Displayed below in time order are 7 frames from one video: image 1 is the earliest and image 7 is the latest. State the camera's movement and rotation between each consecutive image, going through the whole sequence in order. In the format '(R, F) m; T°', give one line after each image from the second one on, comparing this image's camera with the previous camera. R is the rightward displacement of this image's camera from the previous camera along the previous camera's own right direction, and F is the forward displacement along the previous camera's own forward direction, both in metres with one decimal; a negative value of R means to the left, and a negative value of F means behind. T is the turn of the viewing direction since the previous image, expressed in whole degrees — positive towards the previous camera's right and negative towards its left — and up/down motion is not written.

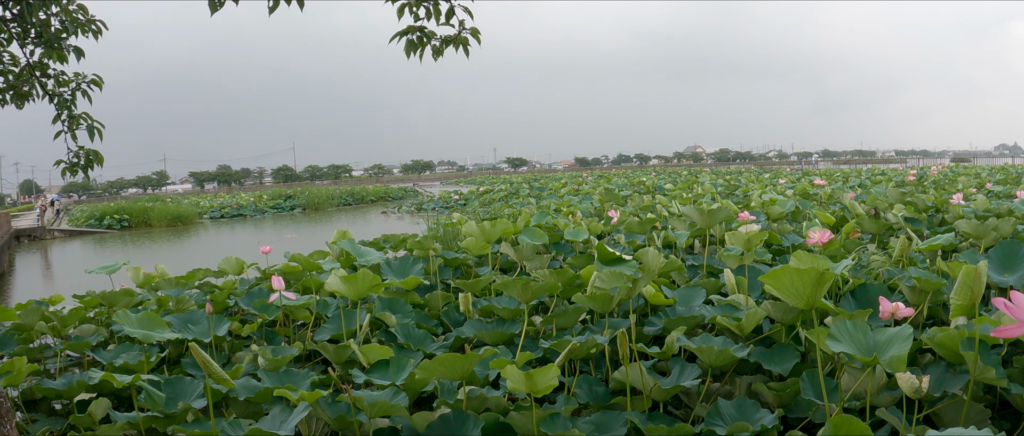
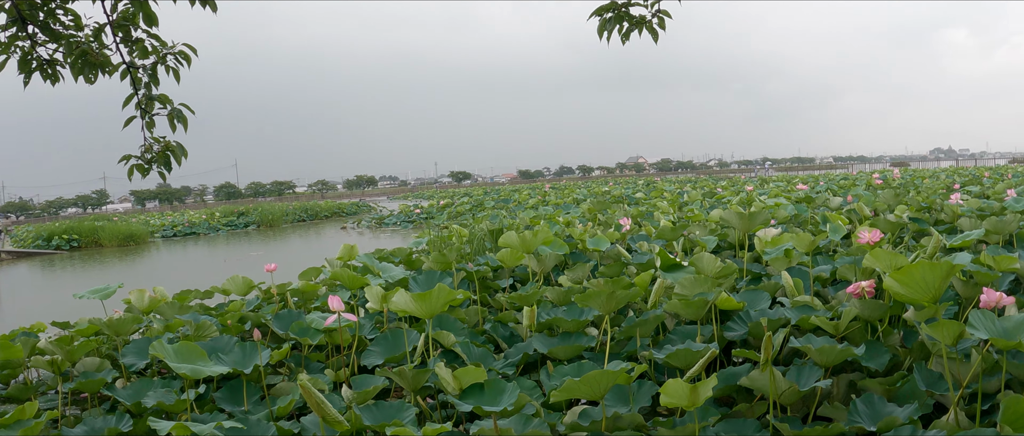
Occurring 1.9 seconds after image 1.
(-0.4, +0.2) m; +6°
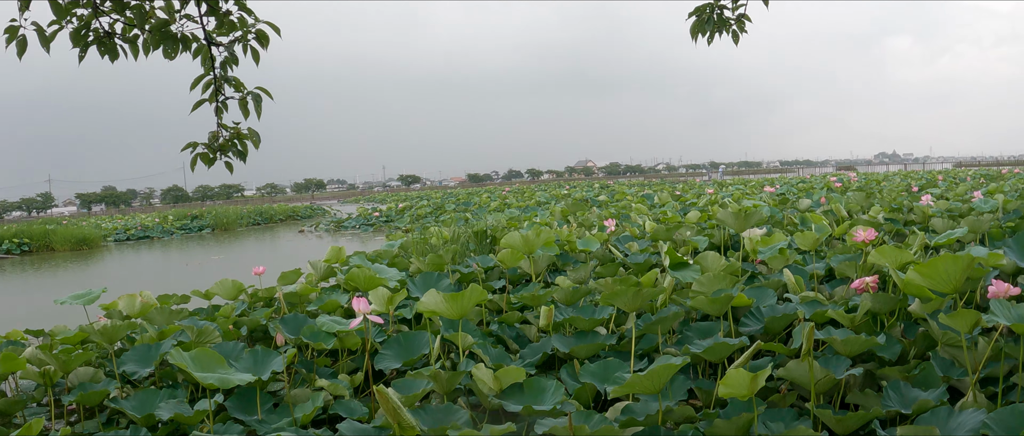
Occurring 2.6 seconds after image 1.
(-0.2, 0.0) m; +5°
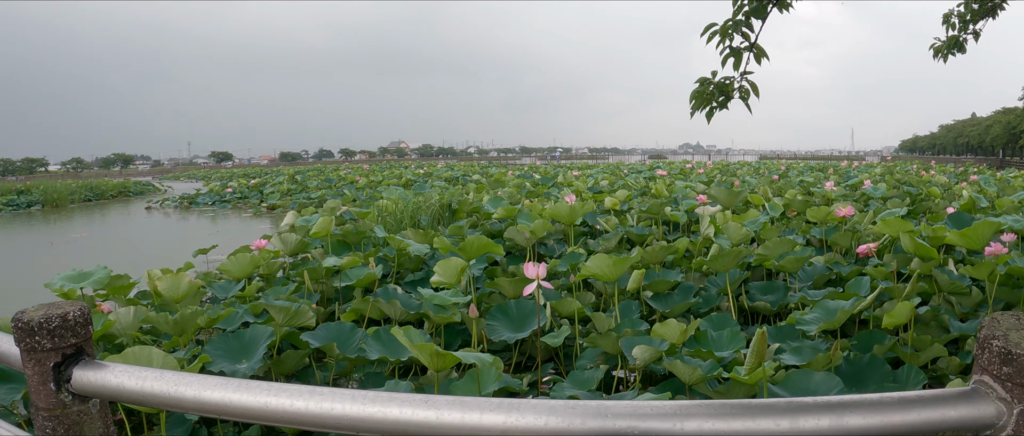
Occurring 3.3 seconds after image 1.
(-0.9, +0.2) m; +18°
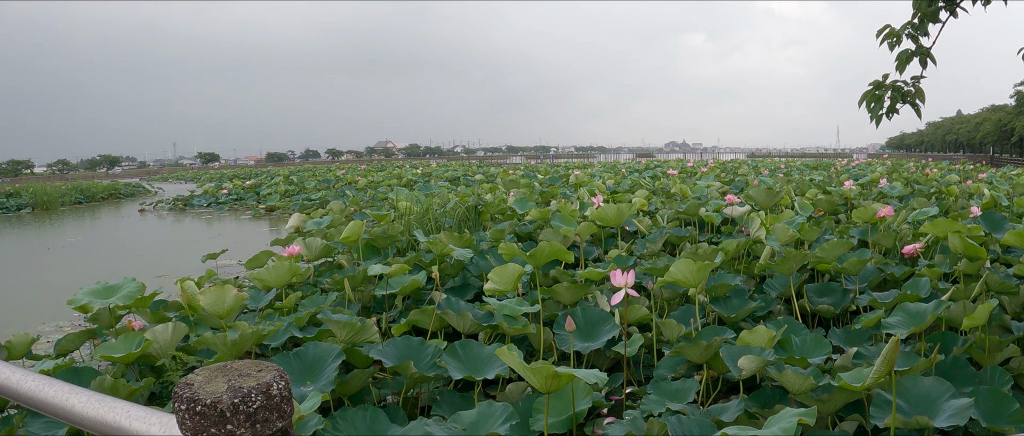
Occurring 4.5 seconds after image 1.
(-0.2, +0.1) m; +1°
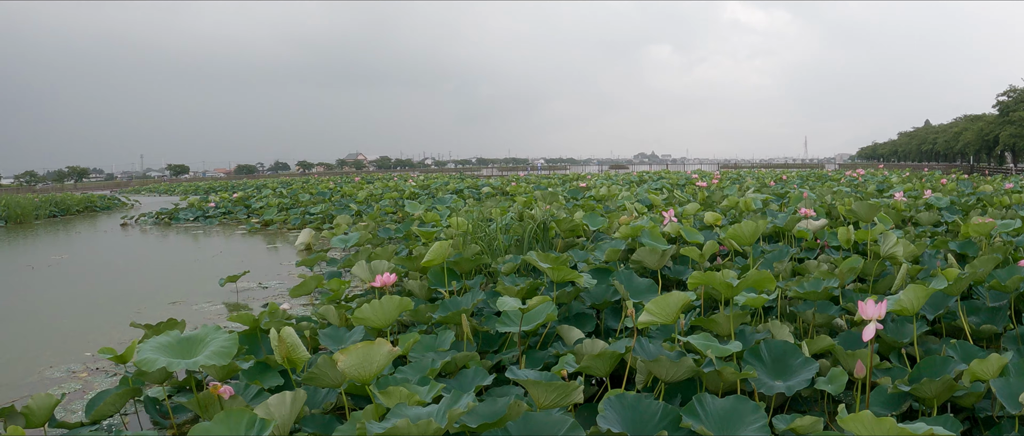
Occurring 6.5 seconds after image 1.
(-0.6, +0.3) m; +3°
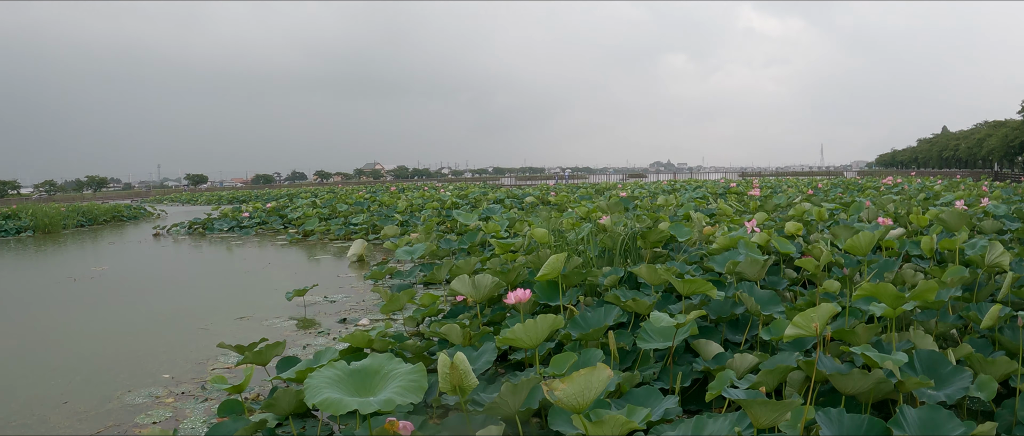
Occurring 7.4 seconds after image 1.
(-0.4, -0.1) m; -1°
